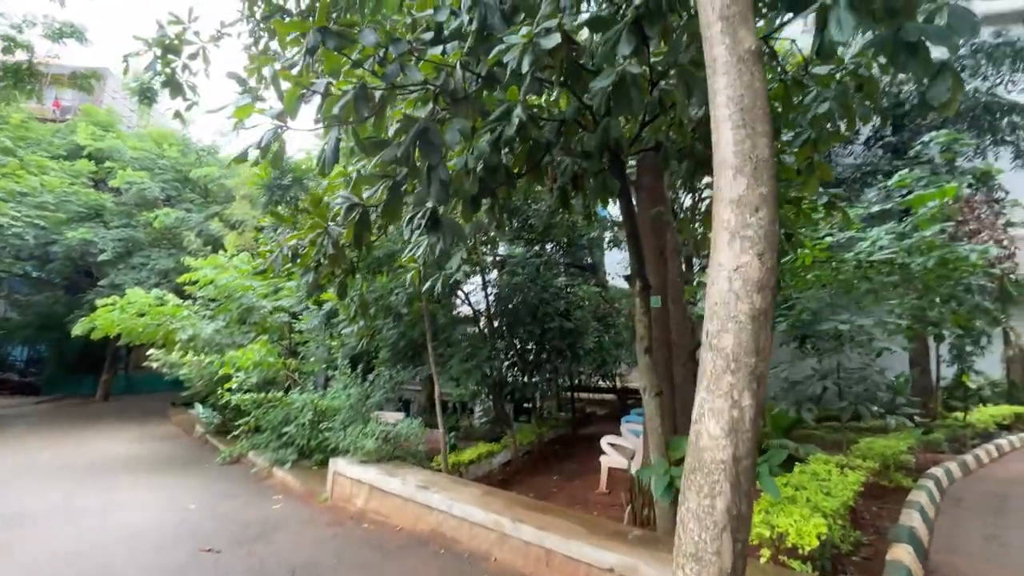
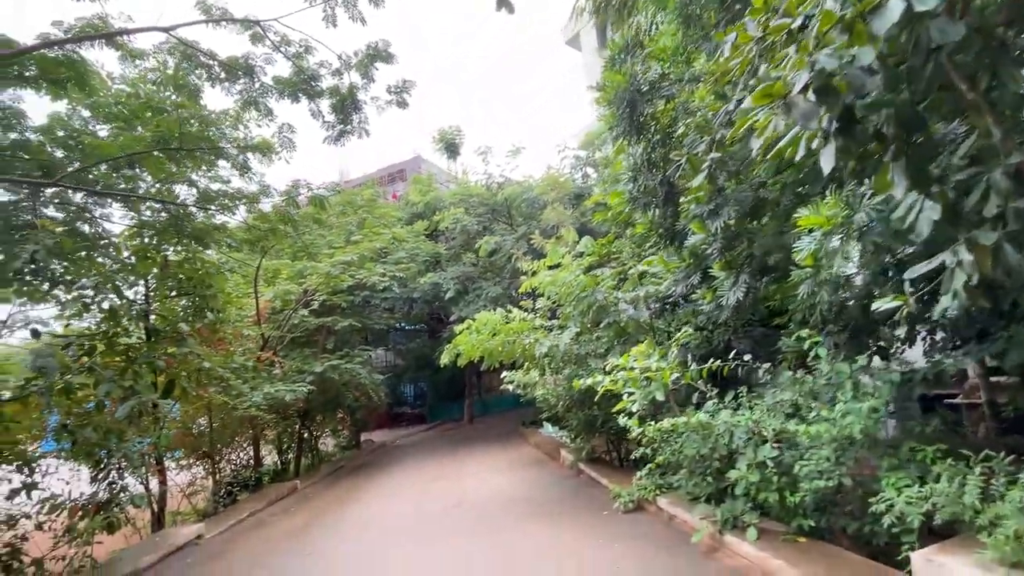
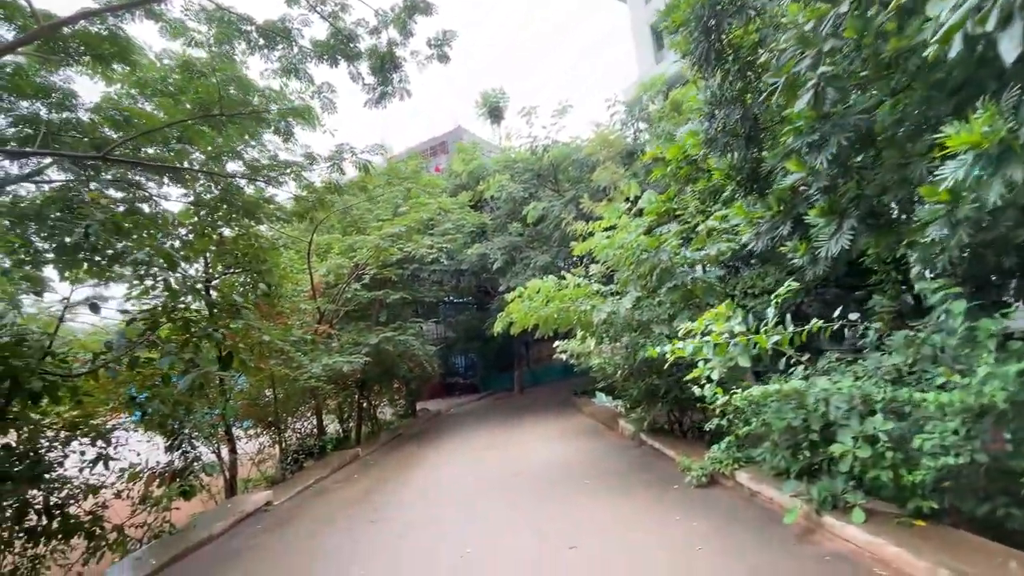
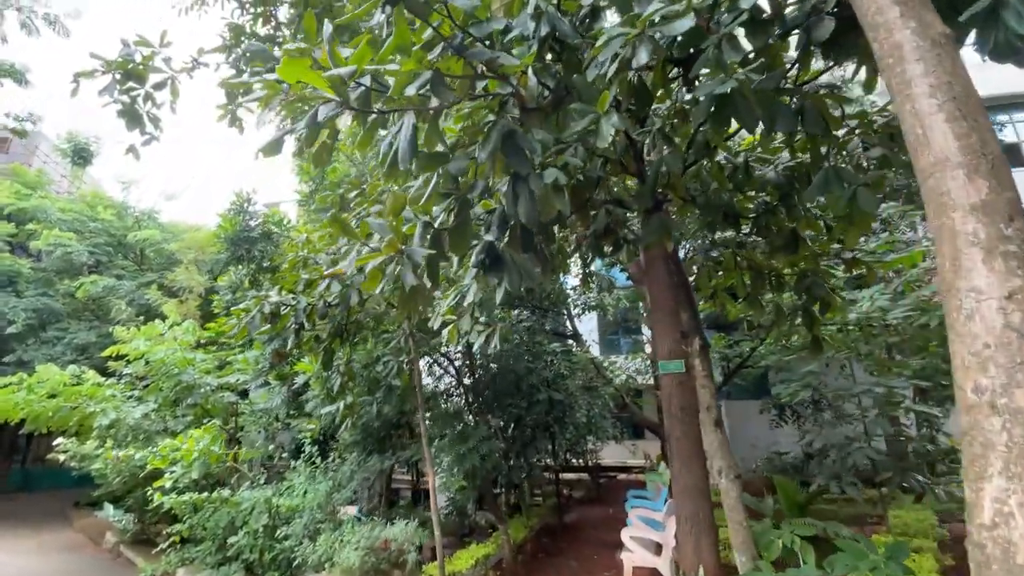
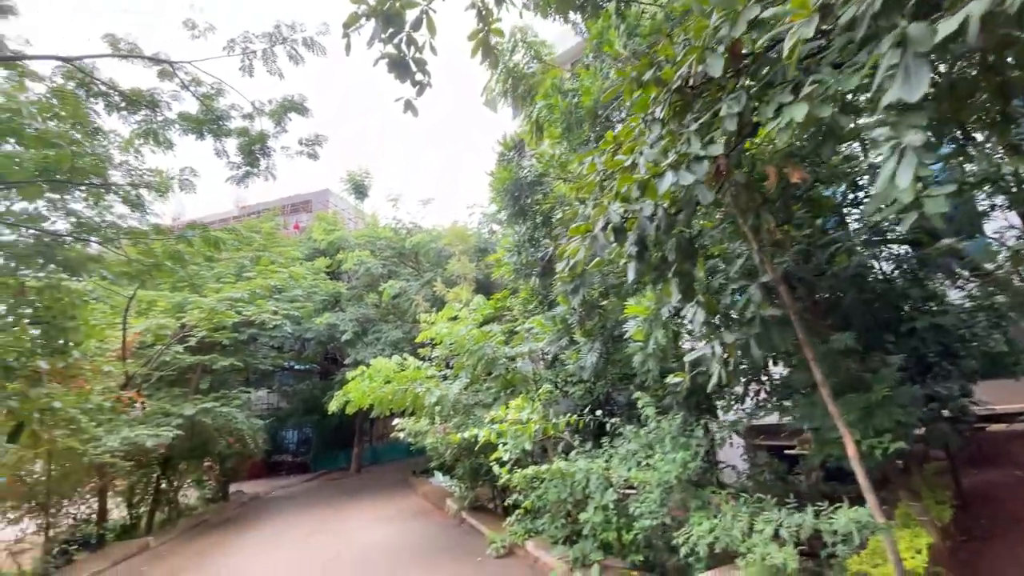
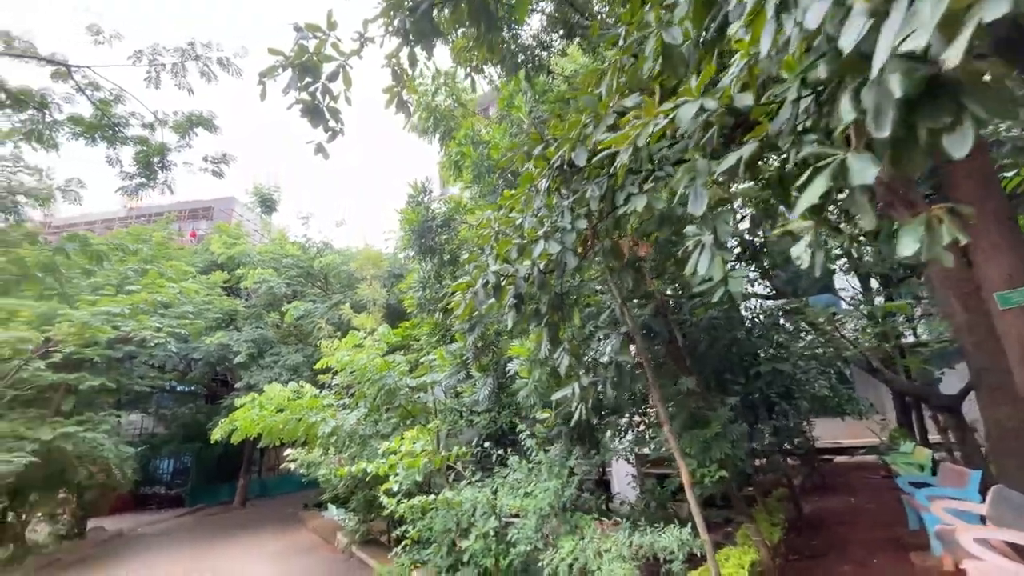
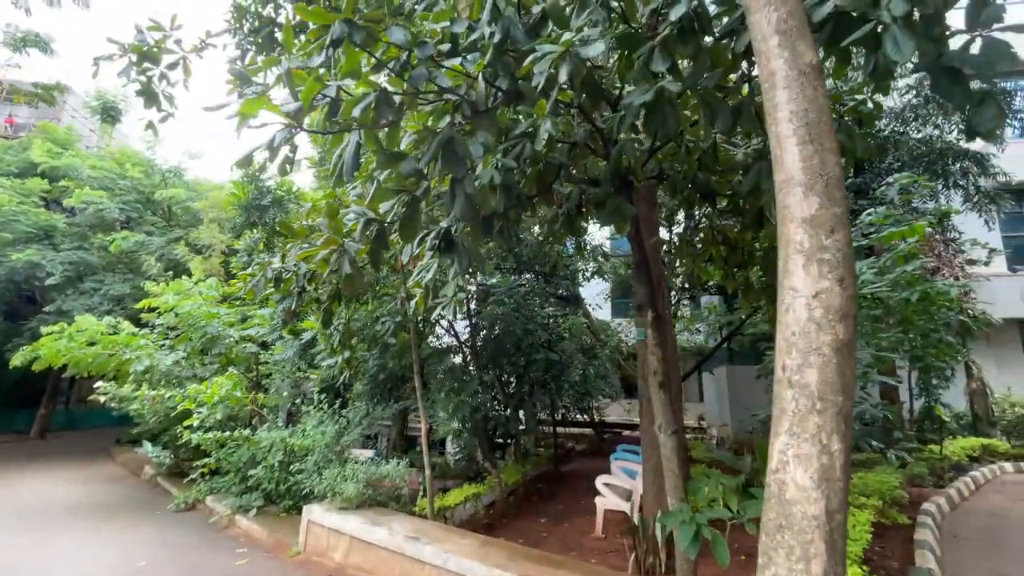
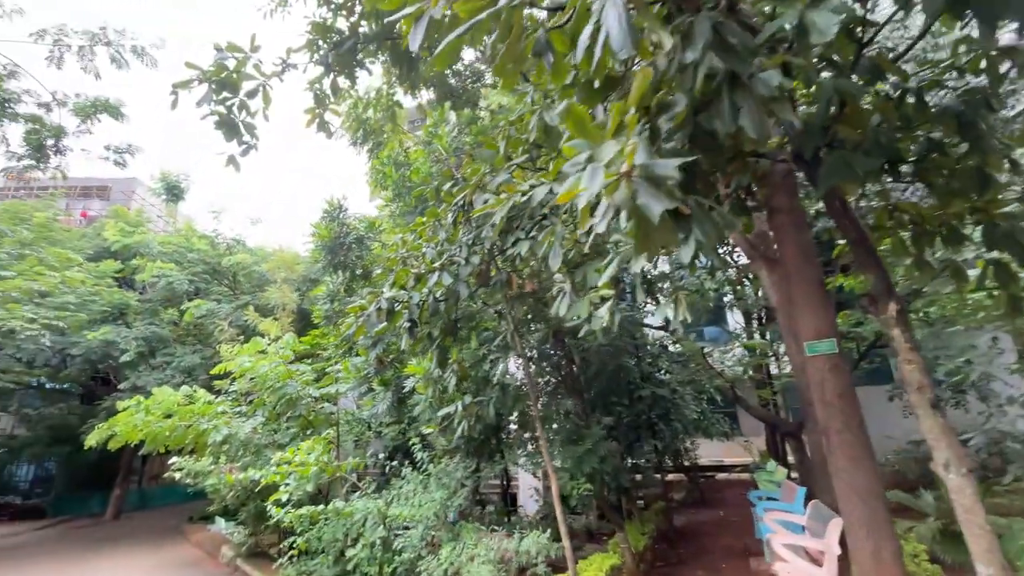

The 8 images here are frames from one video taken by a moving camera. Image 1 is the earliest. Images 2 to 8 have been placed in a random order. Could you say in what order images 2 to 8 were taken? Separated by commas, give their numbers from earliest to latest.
7, 4, 8, 6, 5, 2, 3
